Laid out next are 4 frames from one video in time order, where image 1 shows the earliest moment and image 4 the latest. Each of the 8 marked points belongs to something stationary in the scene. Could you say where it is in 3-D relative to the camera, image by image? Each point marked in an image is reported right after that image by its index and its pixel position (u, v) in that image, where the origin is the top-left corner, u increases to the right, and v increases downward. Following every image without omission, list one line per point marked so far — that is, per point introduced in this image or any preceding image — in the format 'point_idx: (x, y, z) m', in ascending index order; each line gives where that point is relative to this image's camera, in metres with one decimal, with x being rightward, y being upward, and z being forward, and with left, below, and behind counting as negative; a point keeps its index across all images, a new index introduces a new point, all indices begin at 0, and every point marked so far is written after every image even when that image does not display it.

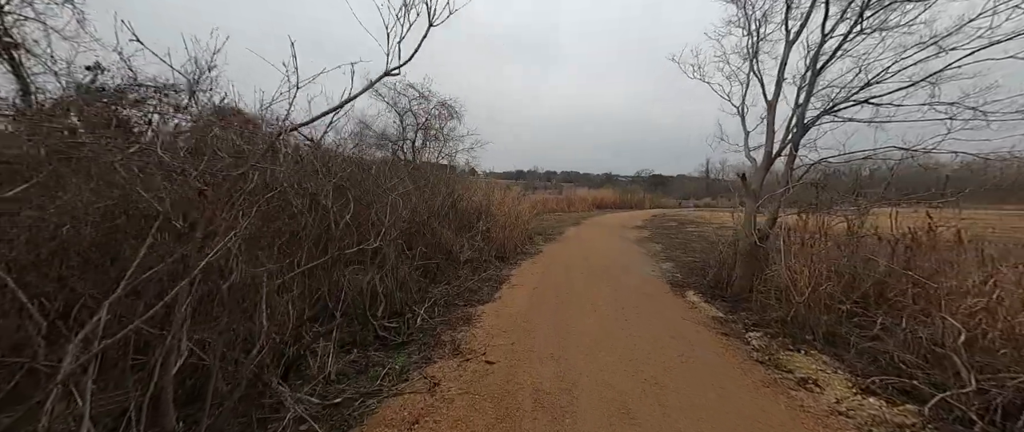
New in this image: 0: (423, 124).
0: (-3.1, +3.2, +11.3) m
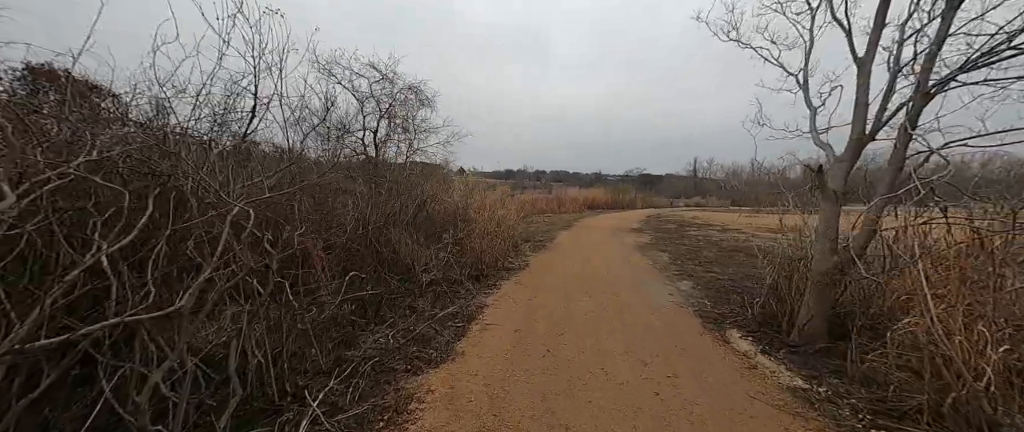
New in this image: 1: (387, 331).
0: (-3.6, +3.0, +9.4) m
1: (-1.5, -1.3, +3.8) m
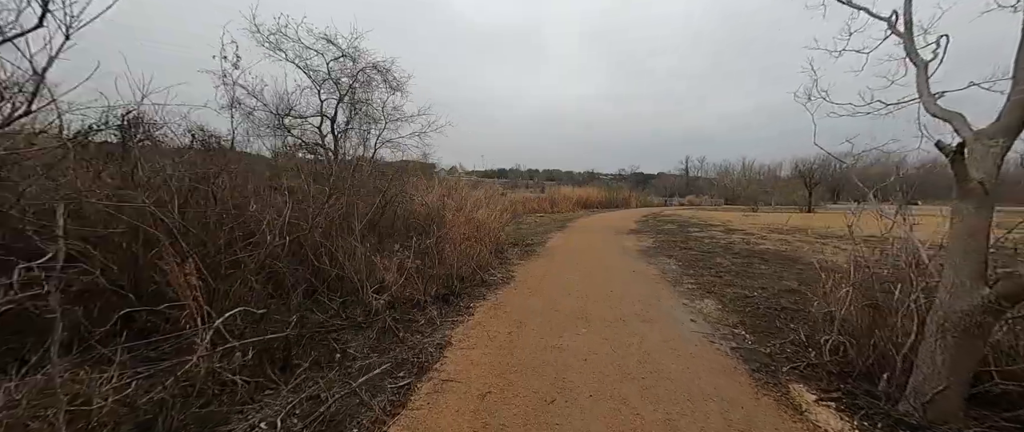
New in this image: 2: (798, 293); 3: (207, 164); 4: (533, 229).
0: (-4.1, +3.0, +8.0) m
1: (-1.7, -1.4, +2.5) m
2: (+4.7, -1.3, +5.4) m
3: (-3.9, +0.7, +4.2) m
4: (+1.0, -0.6, +16.1) m
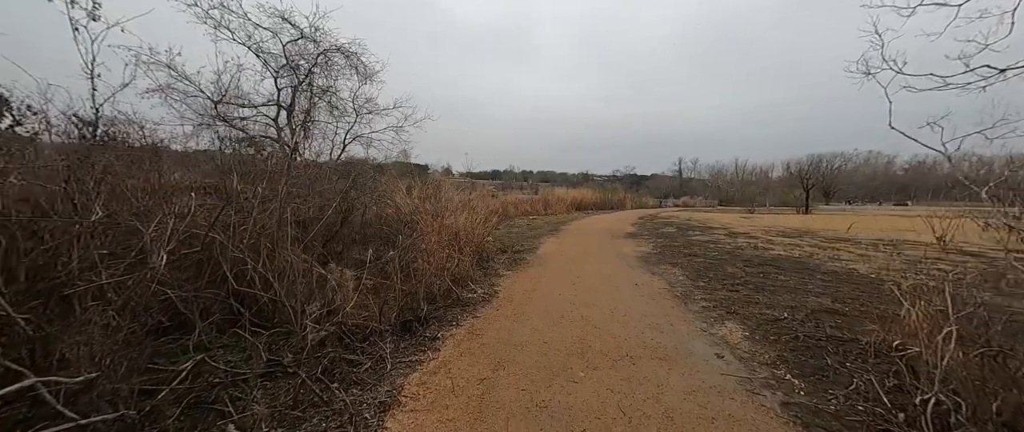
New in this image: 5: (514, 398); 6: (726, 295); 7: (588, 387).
0: (-4.4, +2.8, +7.0) m
1: (-1.9, -1.5, +1.4) m
2: (+4.4, -1.3, +4.5) m
3: (-4.1, +0.6, +3.1) m
4: (+0.6, -0.7, +15.1) m
5: (0.0, -1.5, +2.7) m
6: (+3.6, -1.3, +5.6) m
7: (+0.7, -1.5, +2.9) m
